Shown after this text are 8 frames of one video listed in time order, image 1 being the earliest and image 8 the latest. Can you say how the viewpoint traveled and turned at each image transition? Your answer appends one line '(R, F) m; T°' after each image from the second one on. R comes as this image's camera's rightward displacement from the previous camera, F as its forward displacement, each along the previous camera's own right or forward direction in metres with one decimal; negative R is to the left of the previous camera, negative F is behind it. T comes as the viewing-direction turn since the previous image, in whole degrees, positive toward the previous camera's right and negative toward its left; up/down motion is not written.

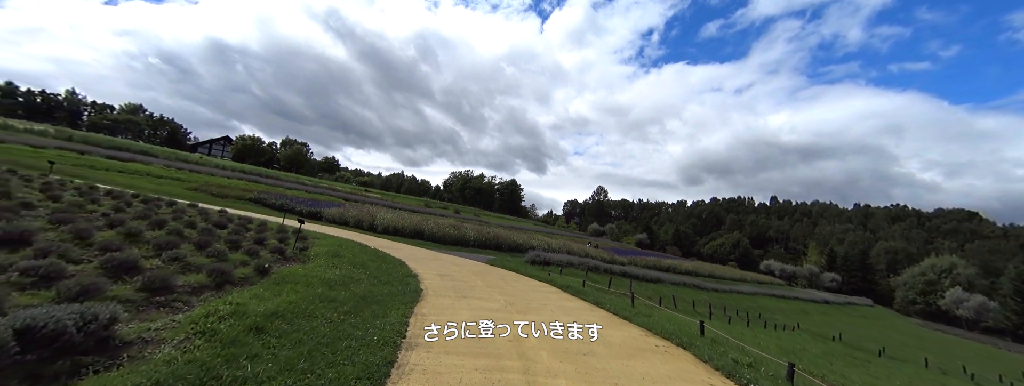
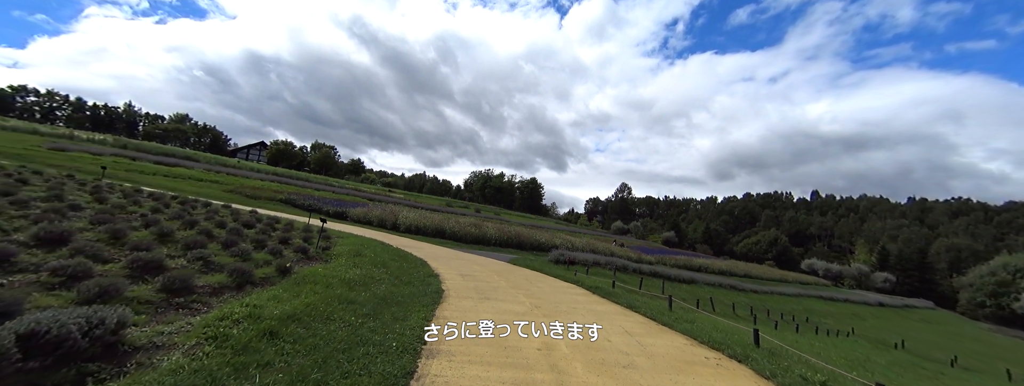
(-0.1, +0.6) m; -4°
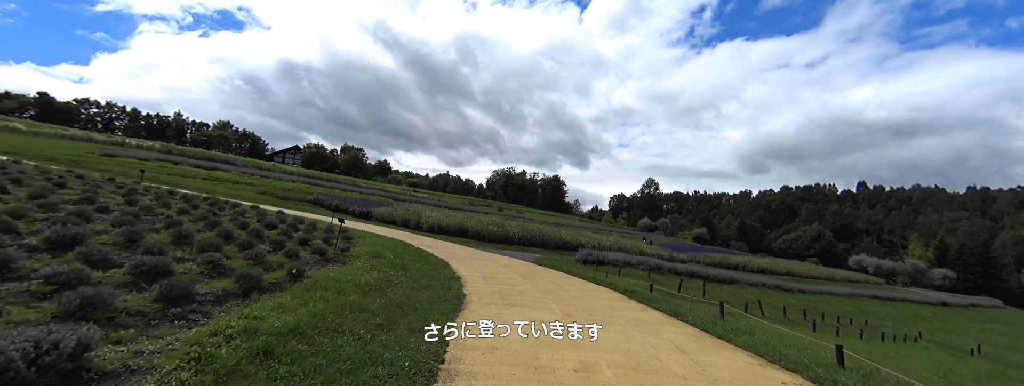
(-0.1, +1.0) m; -4°
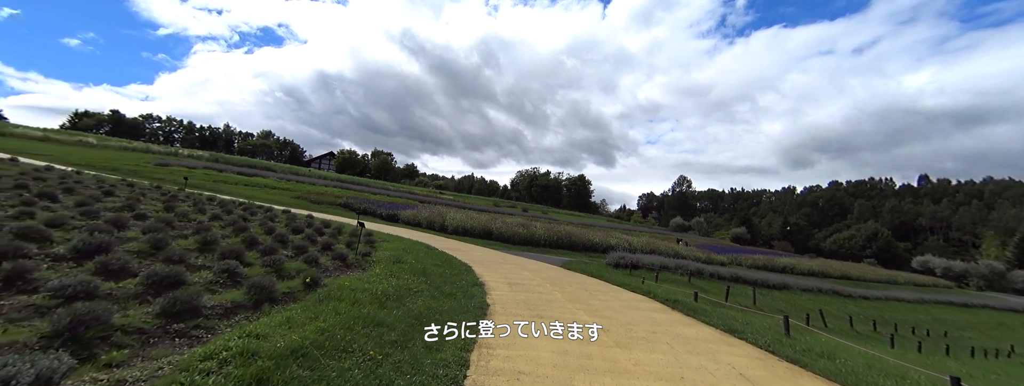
(0.0, +0.8) m; -4°
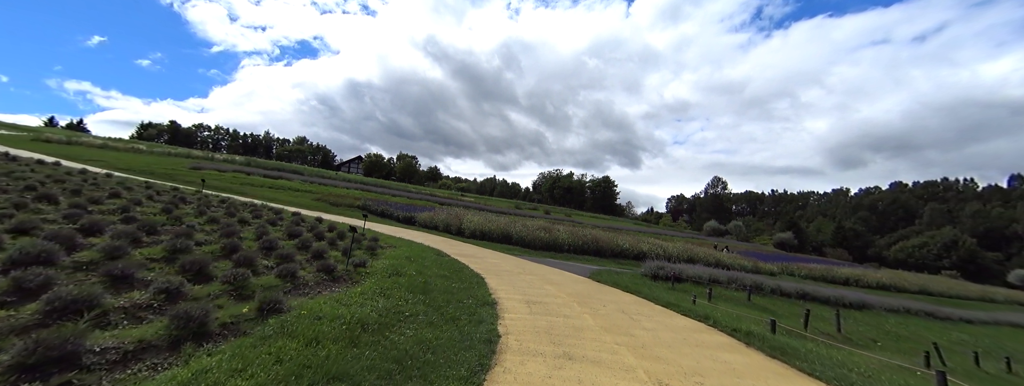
(+0.1, +2.1) m; -4°
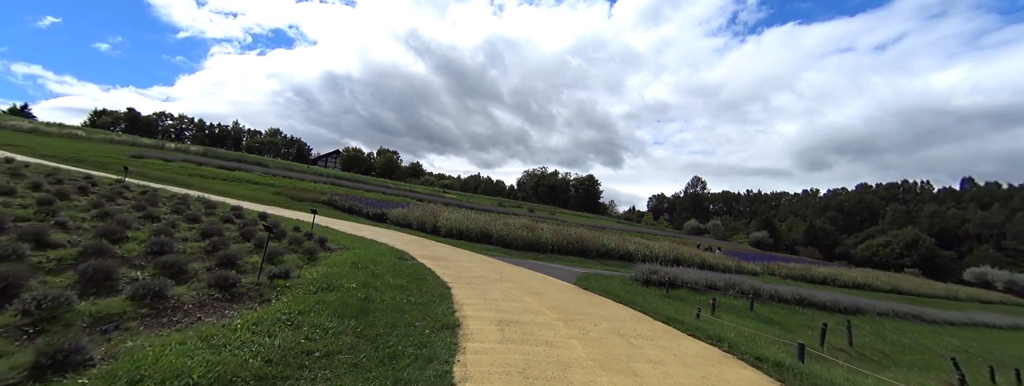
(+0.3, +2.1) m; +3°
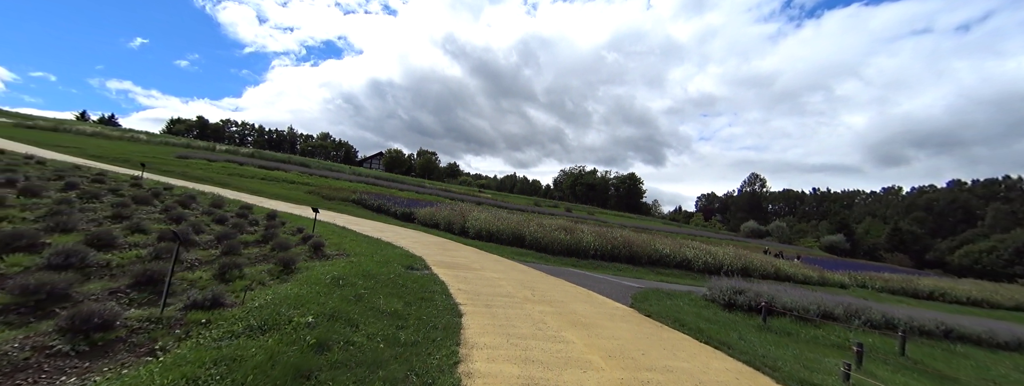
(0.0, +3.0) m; -6°
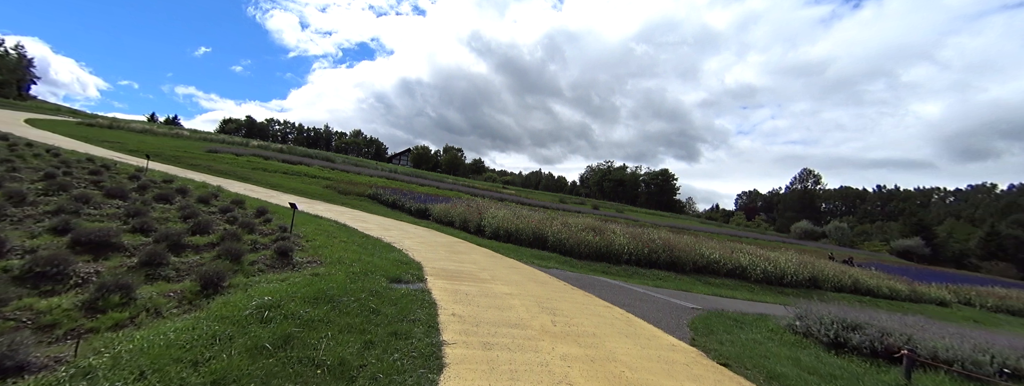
(+0.3, +2.7) m; -5°
